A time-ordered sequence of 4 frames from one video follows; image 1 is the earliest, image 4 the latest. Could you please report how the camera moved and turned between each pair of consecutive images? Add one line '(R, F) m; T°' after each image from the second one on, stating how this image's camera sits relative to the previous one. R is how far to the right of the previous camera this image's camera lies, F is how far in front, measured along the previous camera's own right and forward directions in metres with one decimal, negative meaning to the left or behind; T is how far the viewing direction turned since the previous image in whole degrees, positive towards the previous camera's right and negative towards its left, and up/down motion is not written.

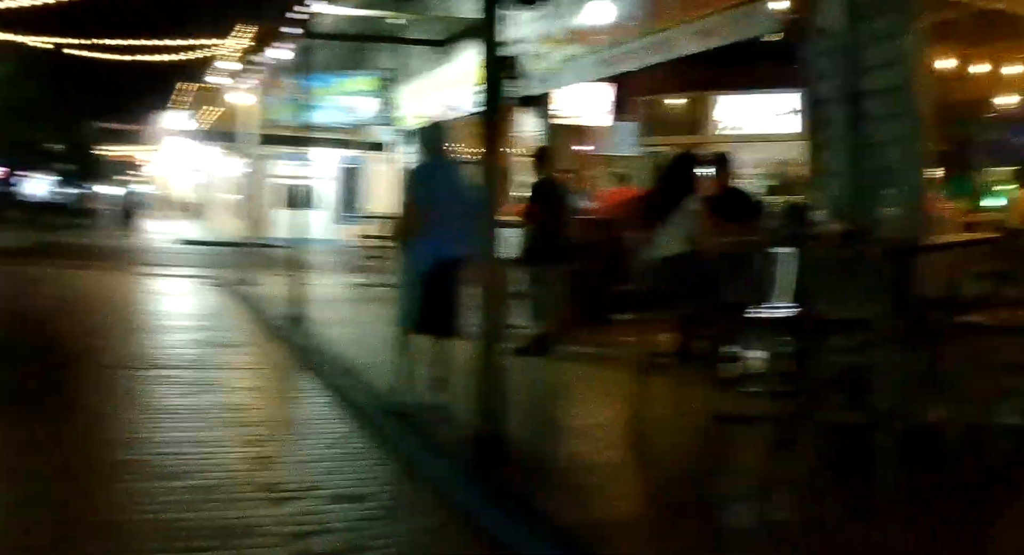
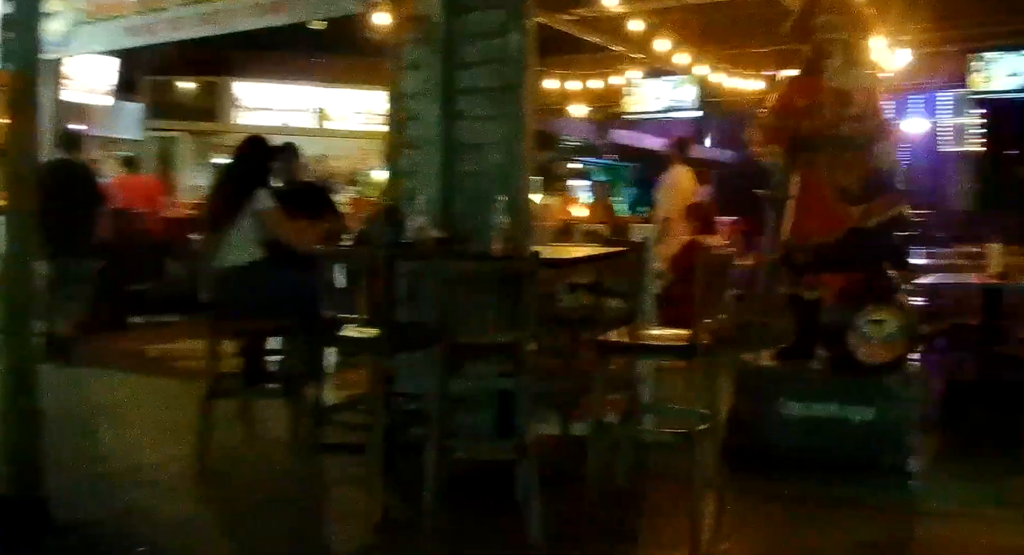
(-0.3, +0.8) m; +29°
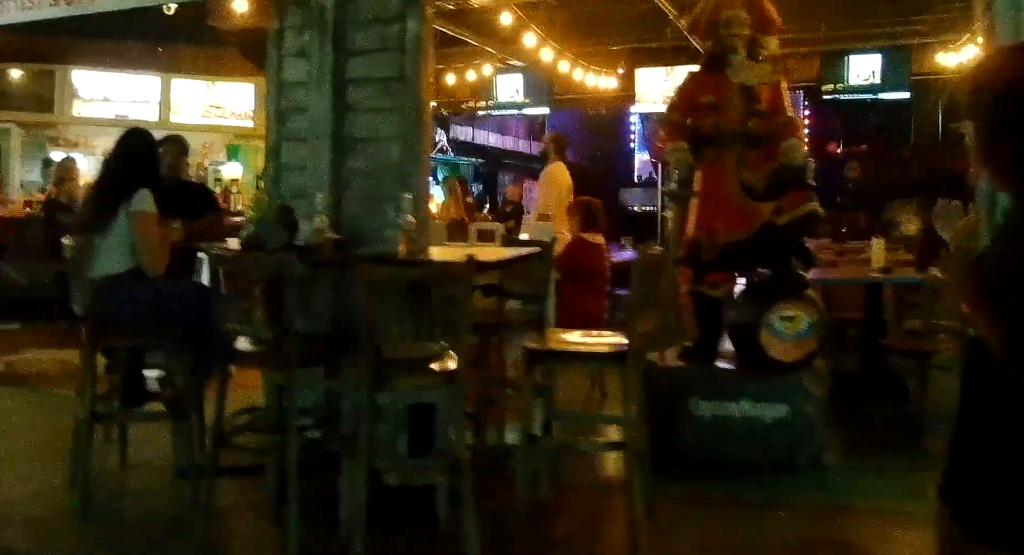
(-0.3, +0.3) m; +10°
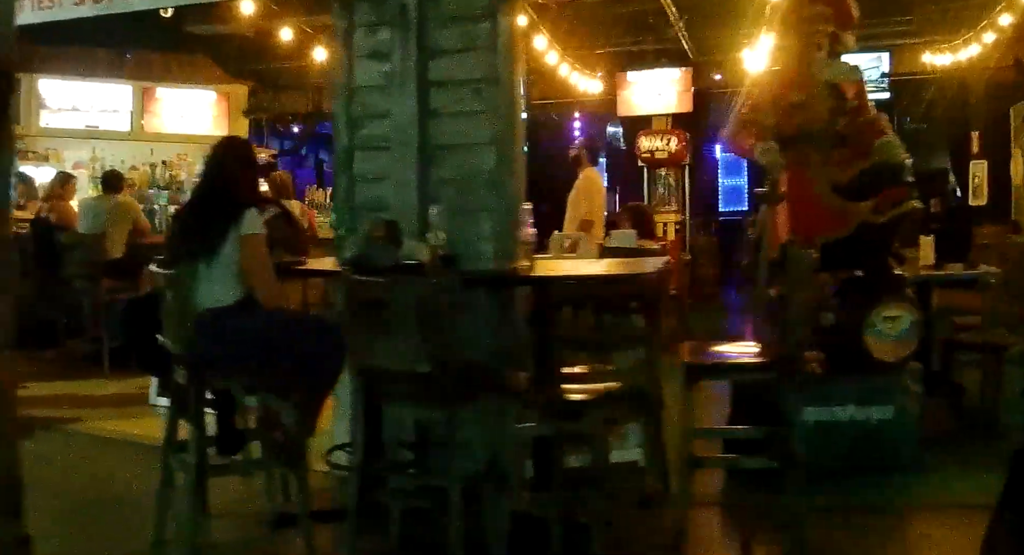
(-0.9, +0.3) m; +6°
